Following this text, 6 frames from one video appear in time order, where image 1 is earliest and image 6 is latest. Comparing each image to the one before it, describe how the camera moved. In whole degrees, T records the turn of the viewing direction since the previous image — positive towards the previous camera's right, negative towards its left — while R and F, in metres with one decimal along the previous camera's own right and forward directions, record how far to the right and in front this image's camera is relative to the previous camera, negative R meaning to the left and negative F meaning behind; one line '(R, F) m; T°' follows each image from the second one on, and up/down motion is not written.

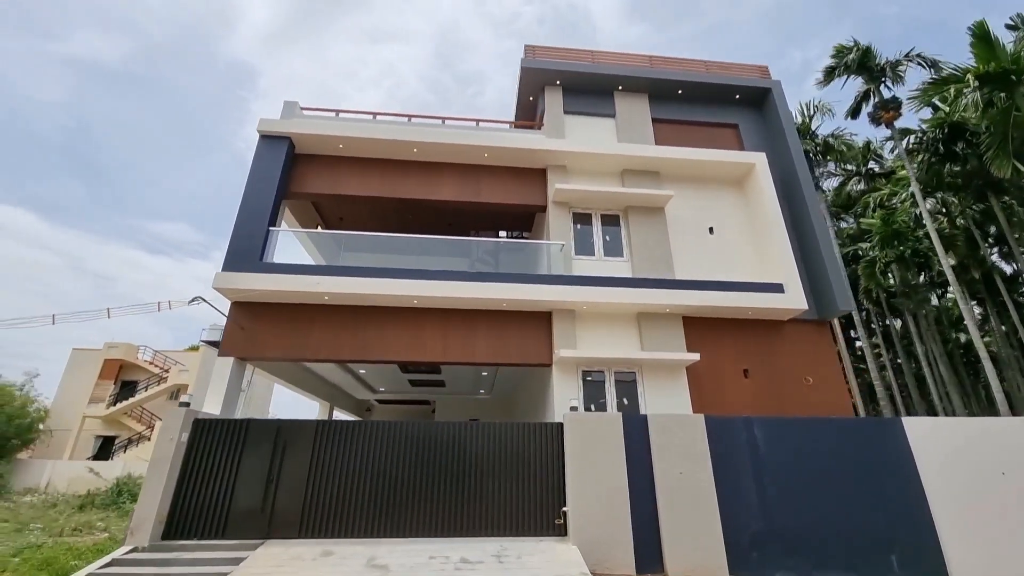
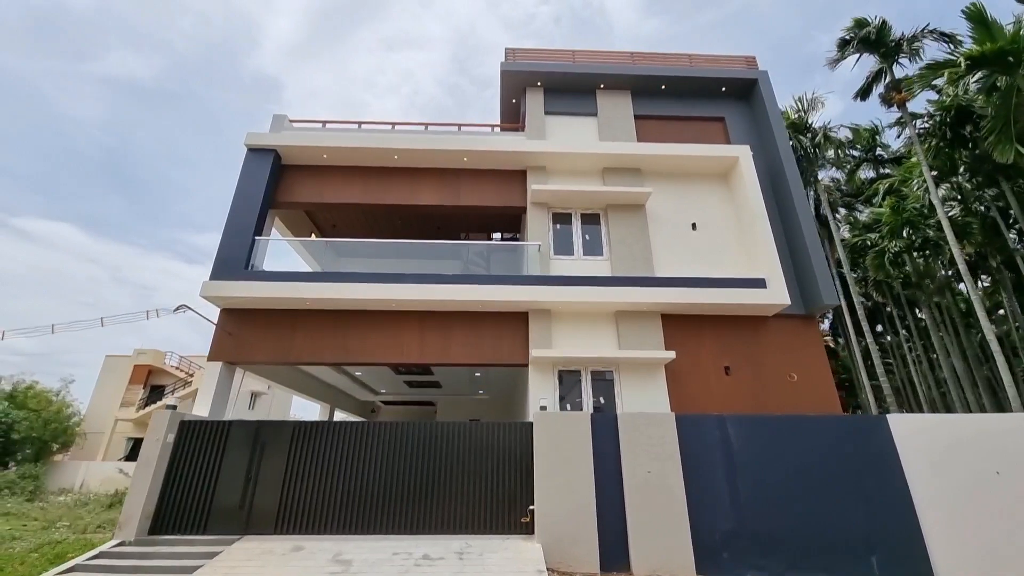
(+0.9, -0.1) m; -3°
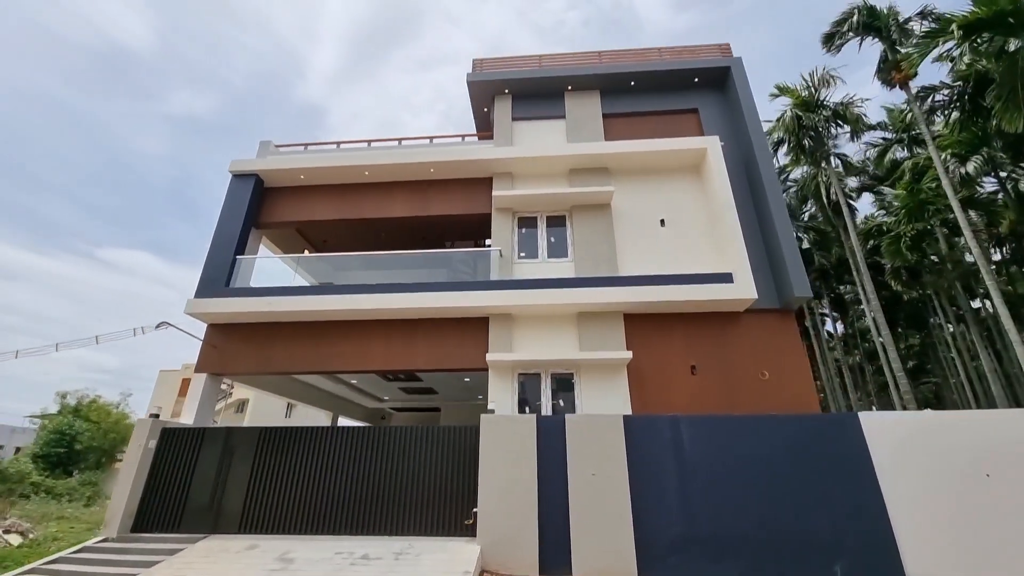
(+1.6, 0.0) m; -5°
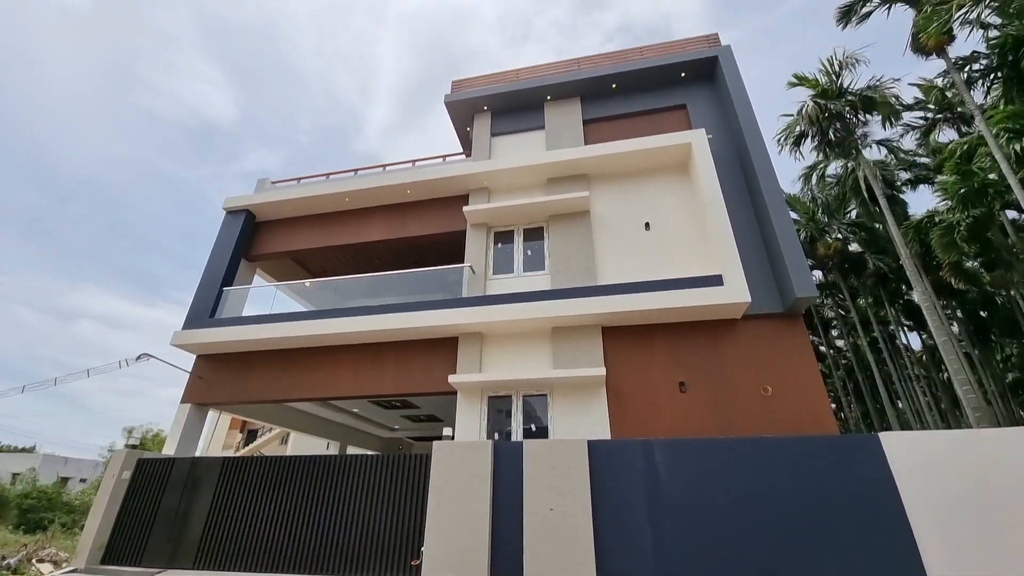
(+1.5, +0.6) m; -7°
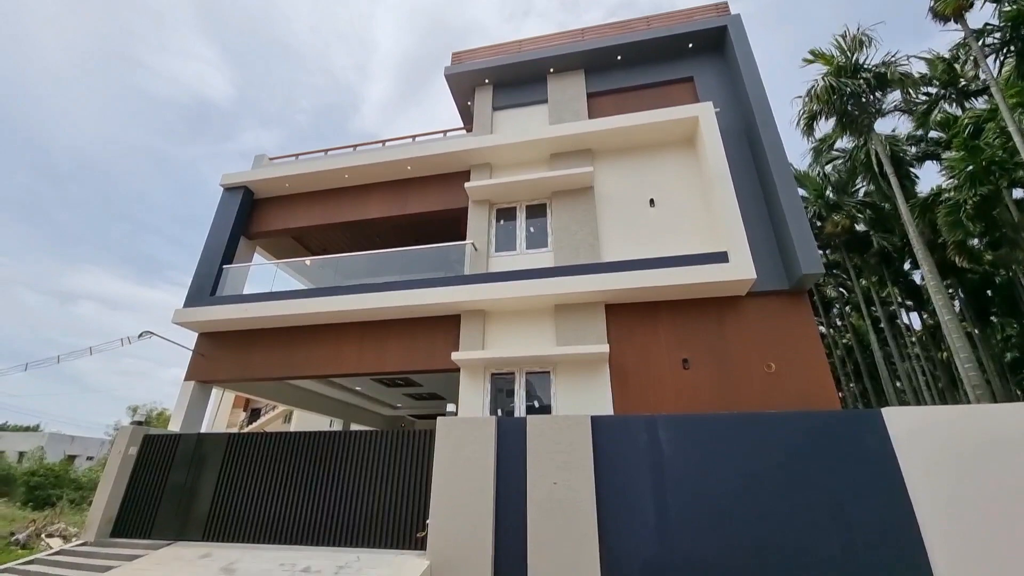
(-0.1, +0.1) m; 0°
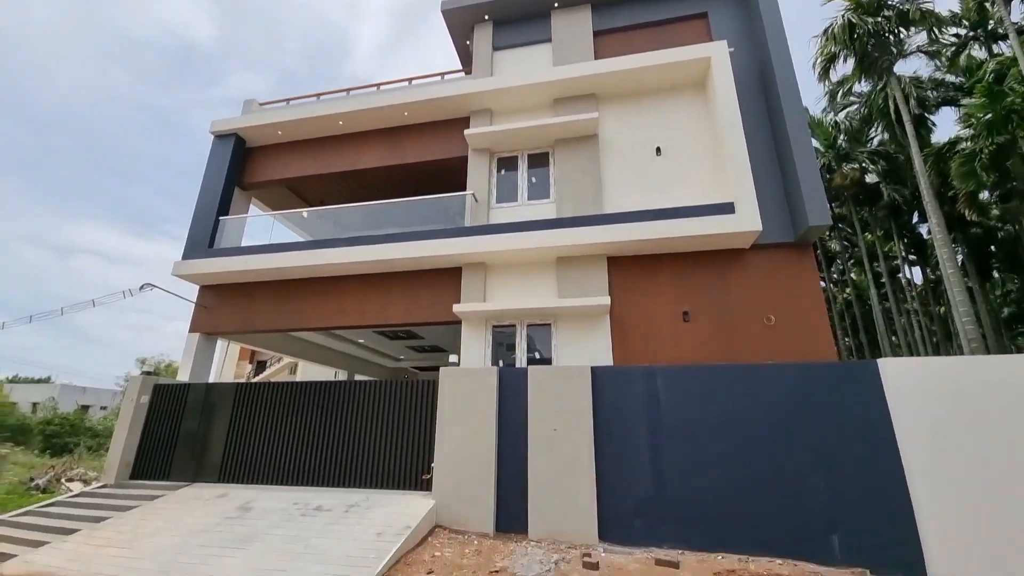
(0.0, +0.1) m; 0°
